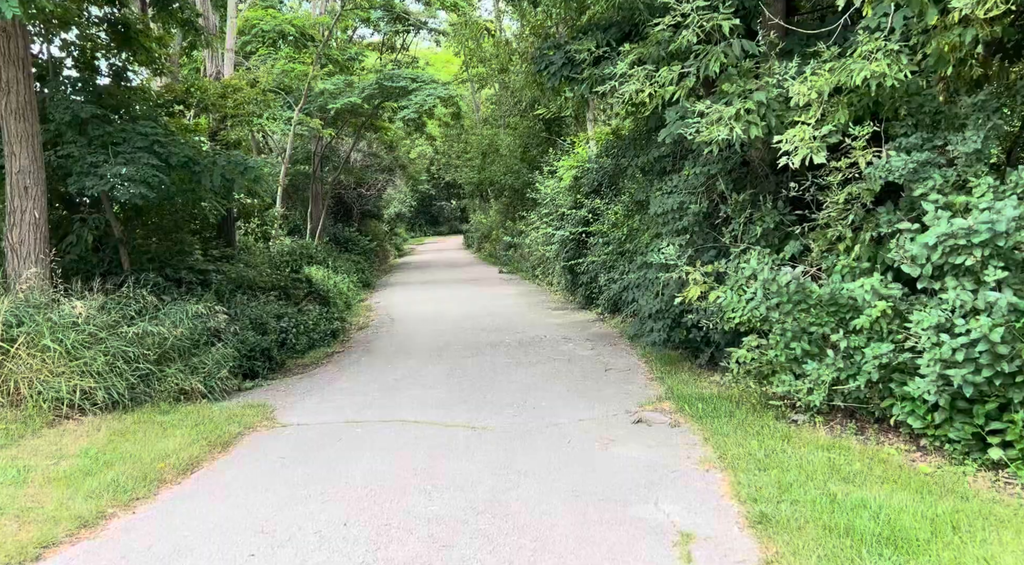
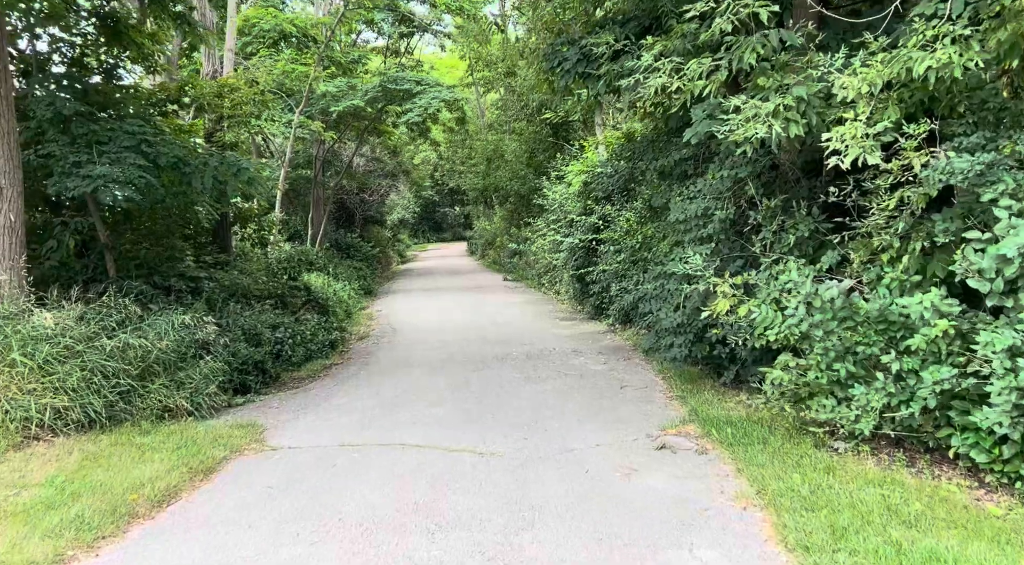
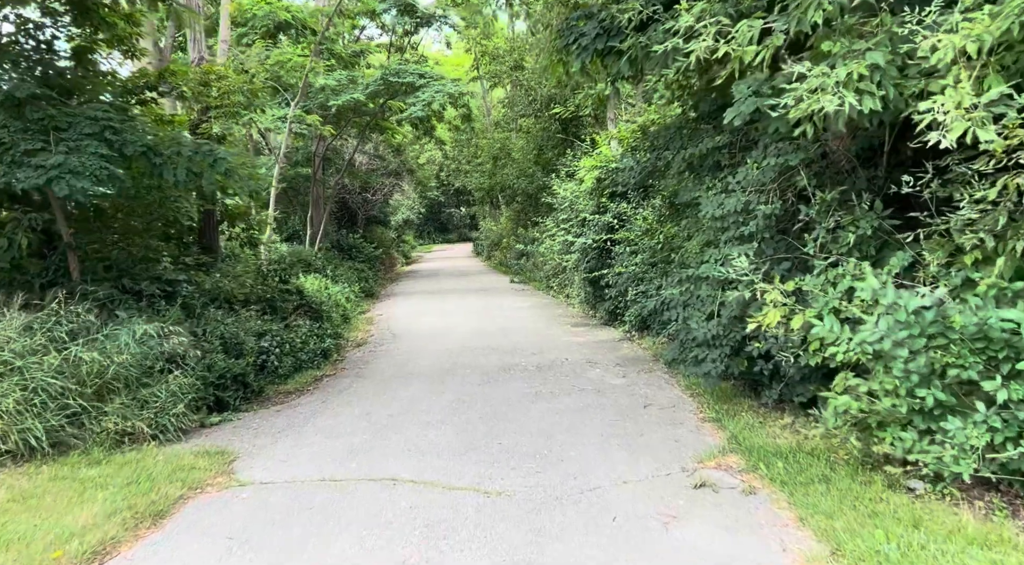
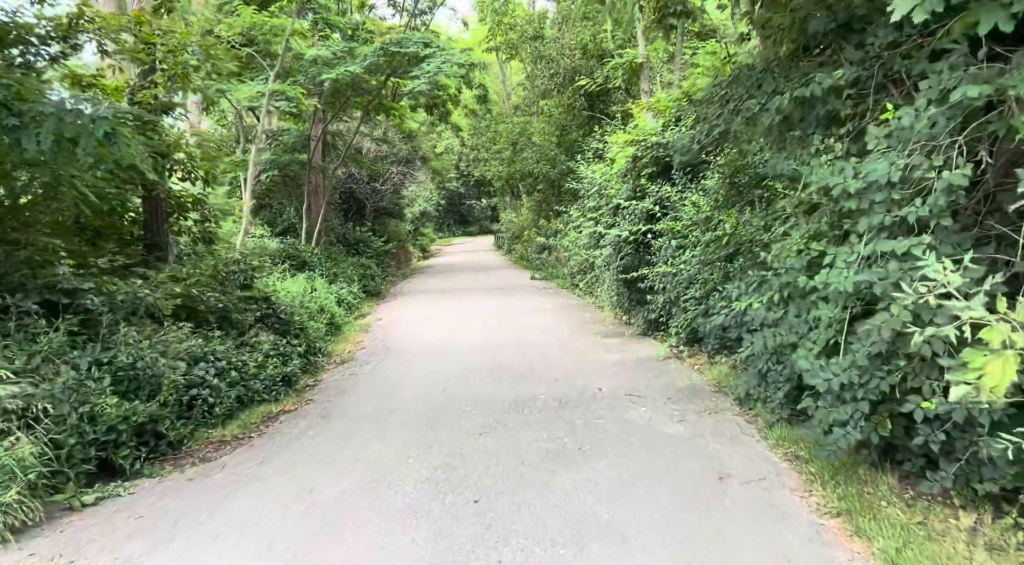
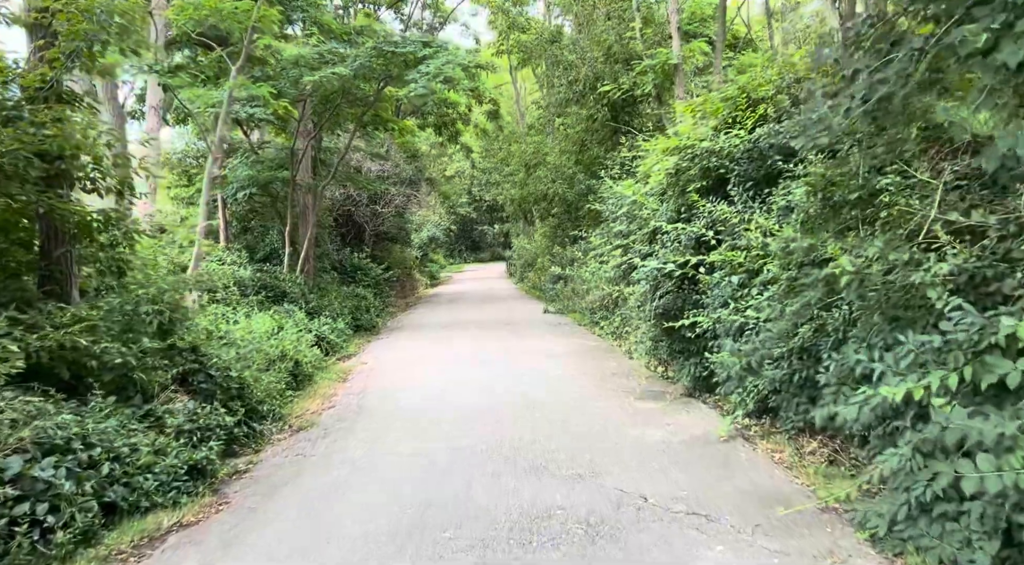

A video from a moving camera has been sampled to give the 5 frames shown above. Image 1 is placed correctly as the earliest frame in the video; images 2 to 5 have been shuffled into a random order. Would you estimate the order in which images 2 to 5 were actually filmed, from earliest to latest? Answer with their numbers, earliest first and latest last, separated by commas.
2, 3, 4, 5
